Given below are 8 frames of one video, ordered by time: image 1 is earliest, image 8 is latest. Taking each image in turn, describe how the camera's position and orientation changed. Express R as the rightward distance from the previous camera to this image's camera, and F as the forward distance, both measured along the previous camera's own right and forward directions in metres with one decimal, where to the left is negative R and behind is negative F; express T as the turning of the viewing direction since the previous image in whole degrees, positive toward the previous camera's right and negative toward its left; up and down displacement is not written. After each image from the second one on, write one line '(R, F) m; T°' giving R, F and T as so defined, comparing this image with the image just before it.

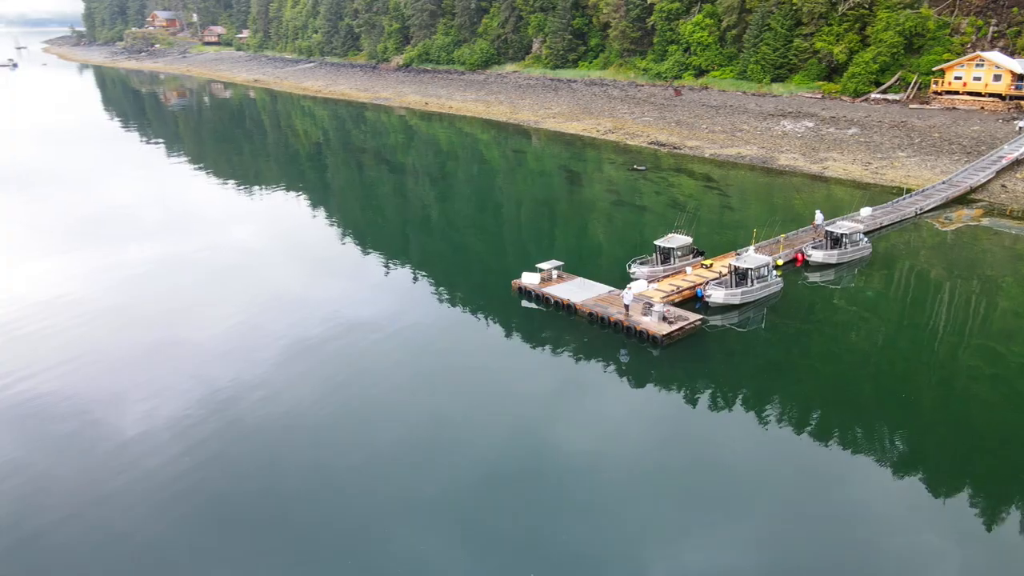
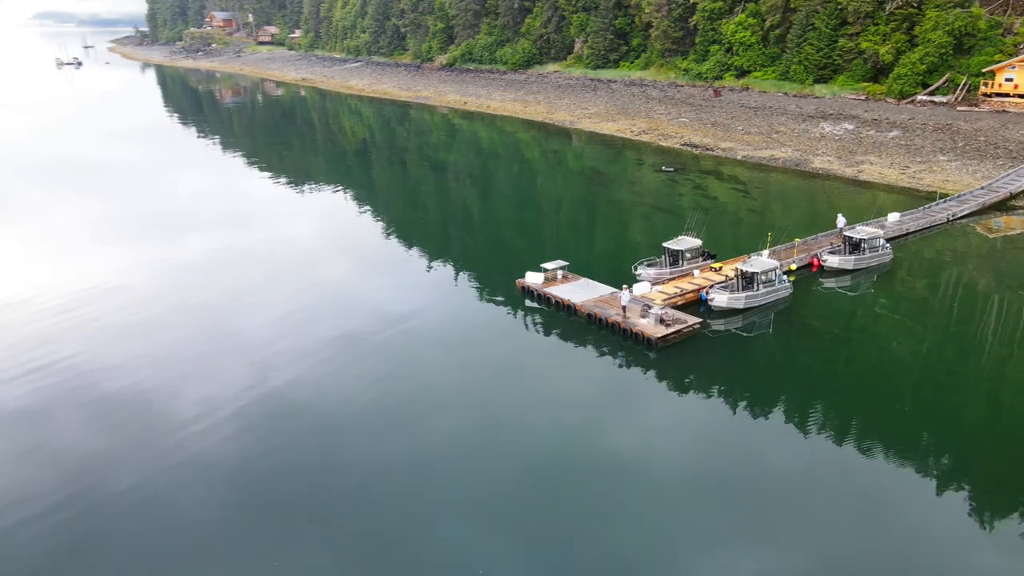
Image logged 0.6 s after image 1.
(+0.7, 0.0) m; -4°
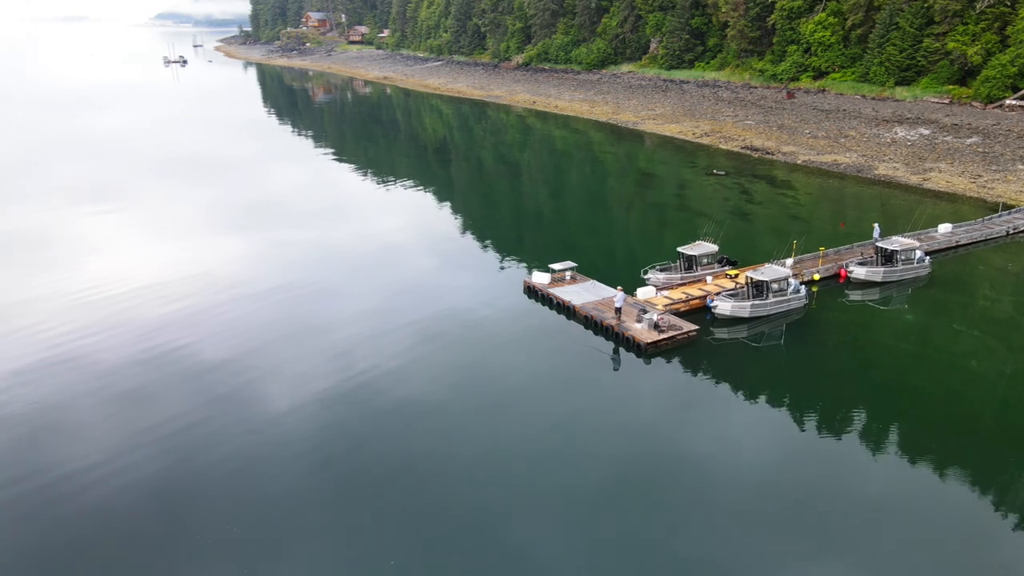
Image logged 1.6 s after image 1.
(+1.2, 0.0) m; -7°
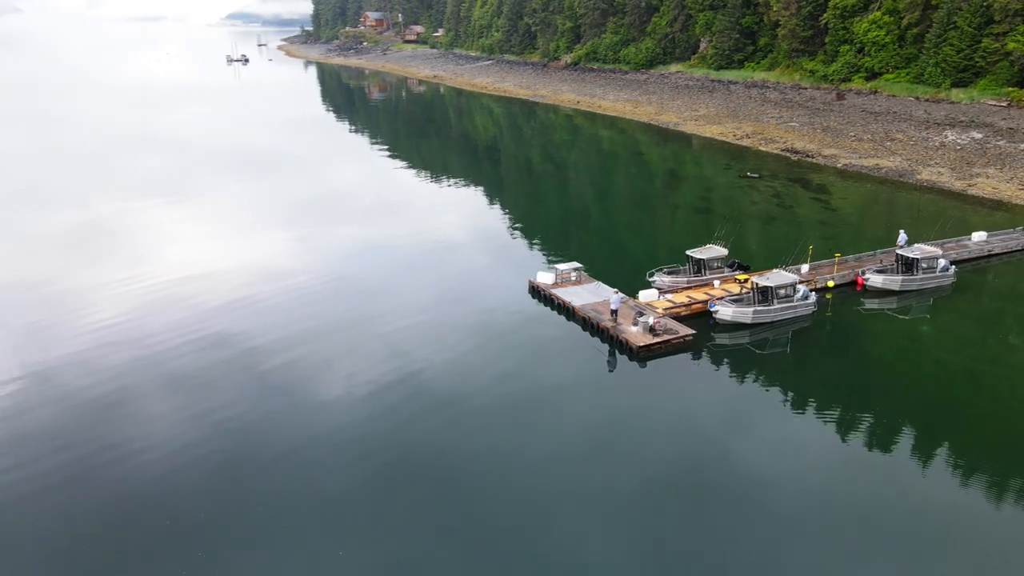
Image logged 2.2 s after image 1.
(+0.8, 0.0) m; -4°
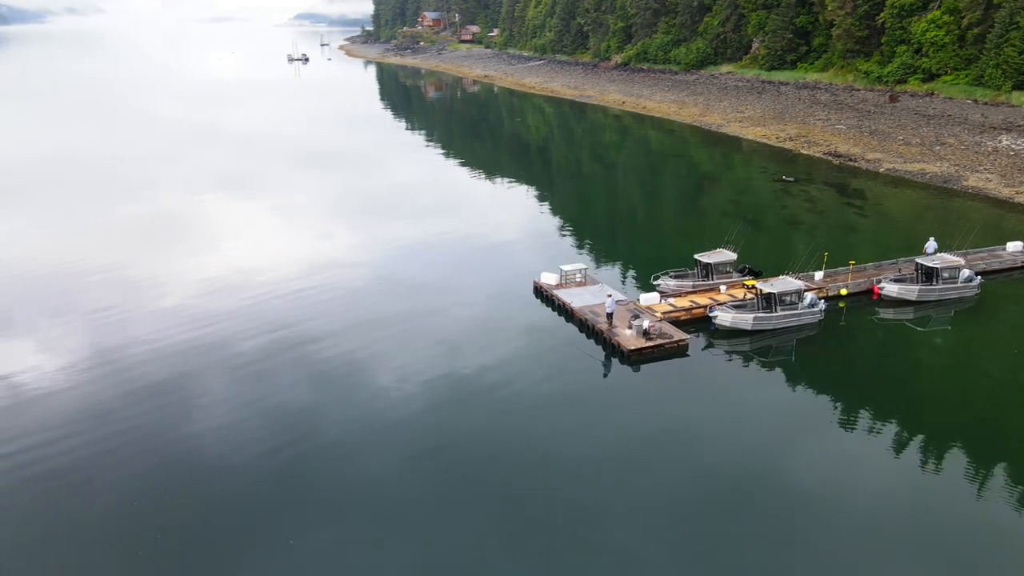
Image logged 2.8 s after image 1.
(+0.8, 0.0) m; -4°
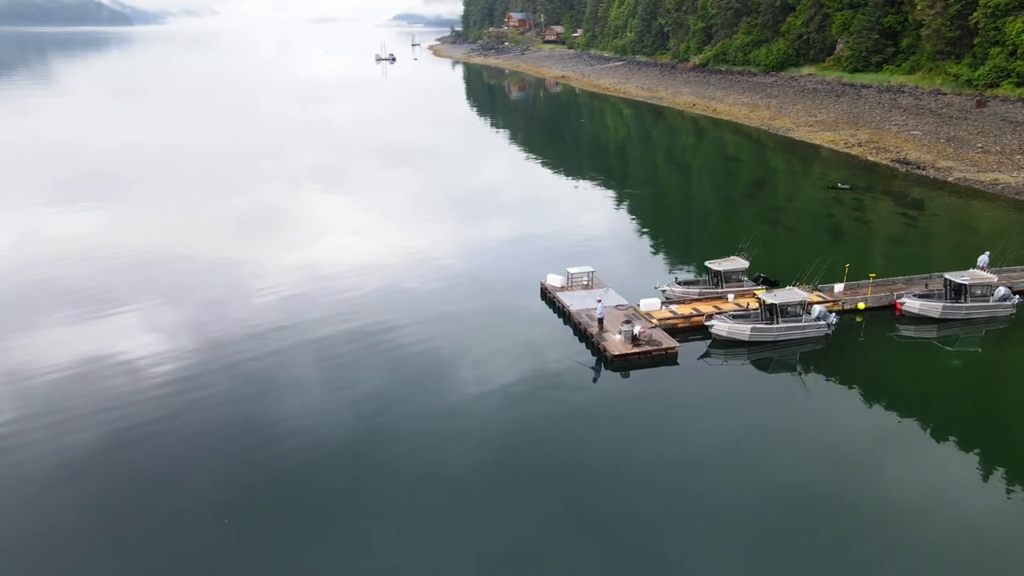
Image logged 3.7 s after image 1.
(+1.2, 0.0) m; -6°
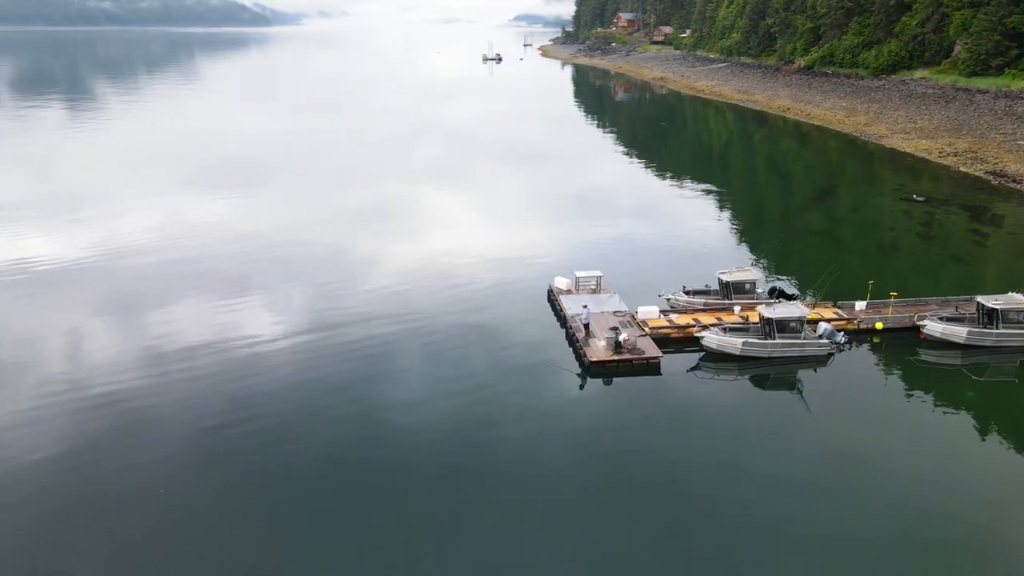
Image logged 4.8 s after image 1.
(+1.5, +0.1) m; -8°
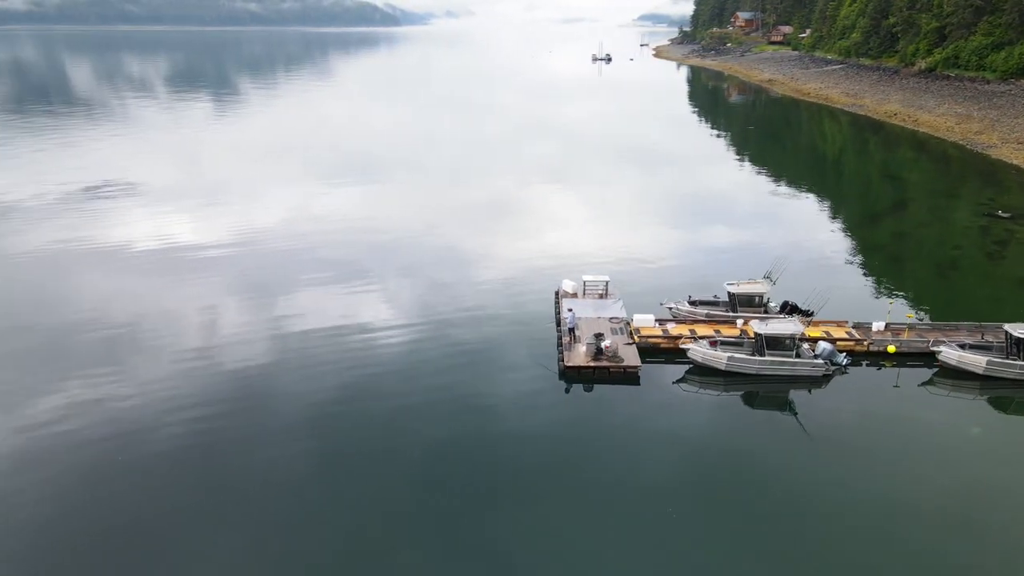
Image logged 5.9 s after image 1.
(+1.5, +0.1) m; -8°
